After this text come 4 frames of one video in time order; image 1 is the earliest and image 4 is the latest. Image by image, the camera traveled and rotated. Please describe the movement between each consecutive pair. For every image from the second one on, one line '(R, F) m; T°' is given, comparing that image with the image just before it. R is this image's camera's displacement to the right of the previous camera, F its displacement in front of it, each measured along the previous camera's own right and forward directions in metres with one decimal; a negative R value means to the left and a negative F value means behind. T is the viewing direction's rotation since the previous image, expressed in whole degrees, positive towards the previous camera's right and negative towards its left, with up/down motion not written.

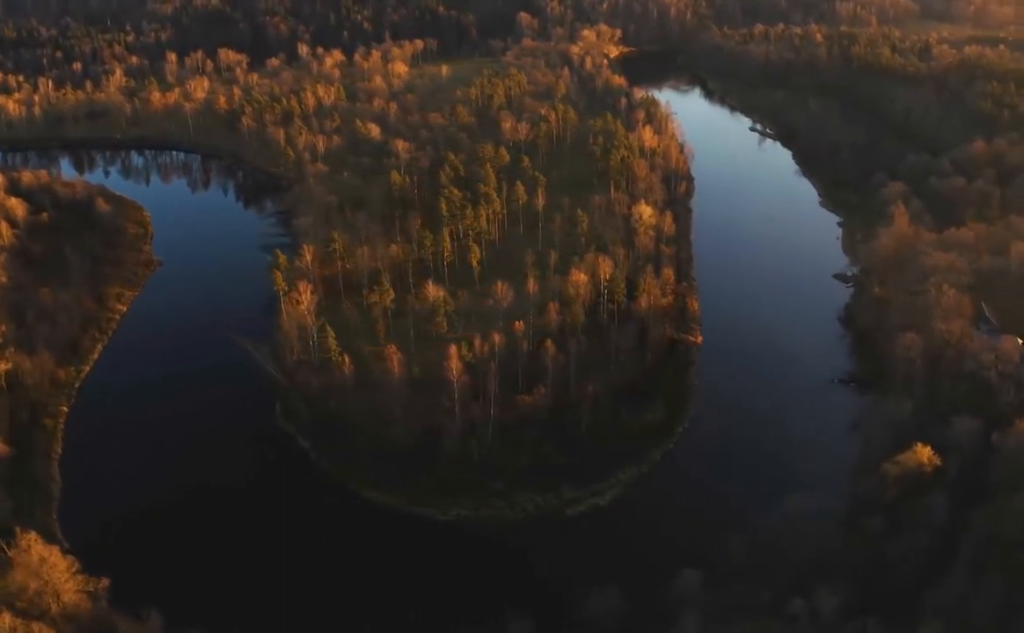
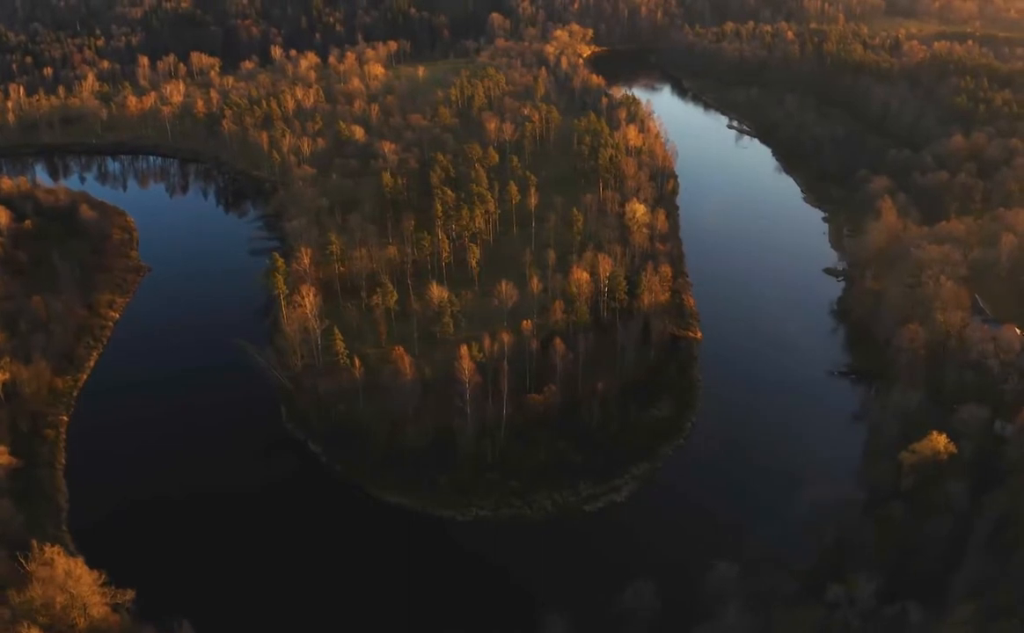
(-0.8, +0.1) m; +1°
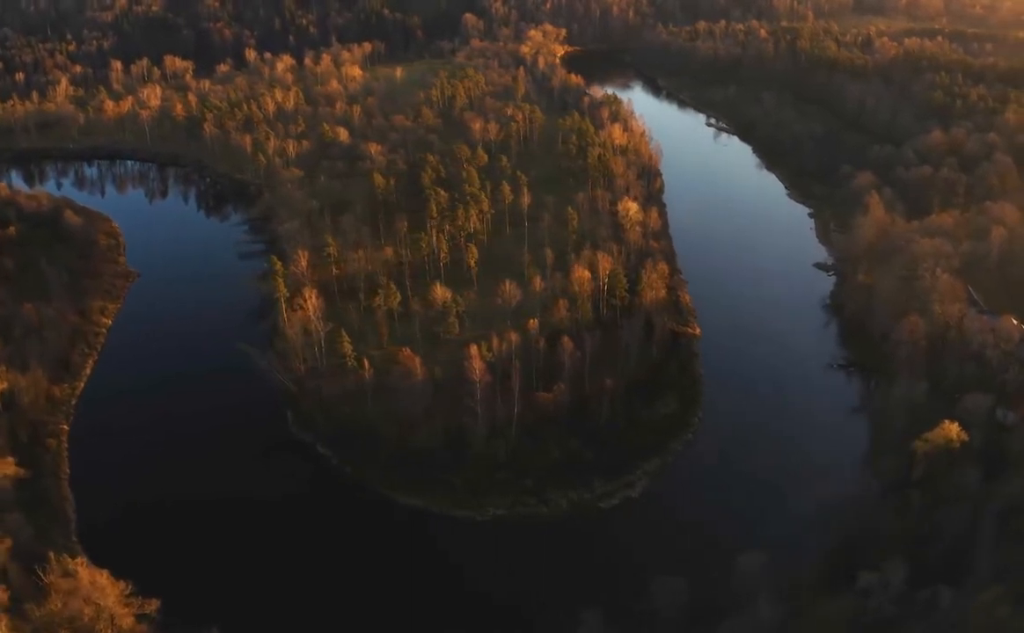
(-0.8, +0.1) m; +1°
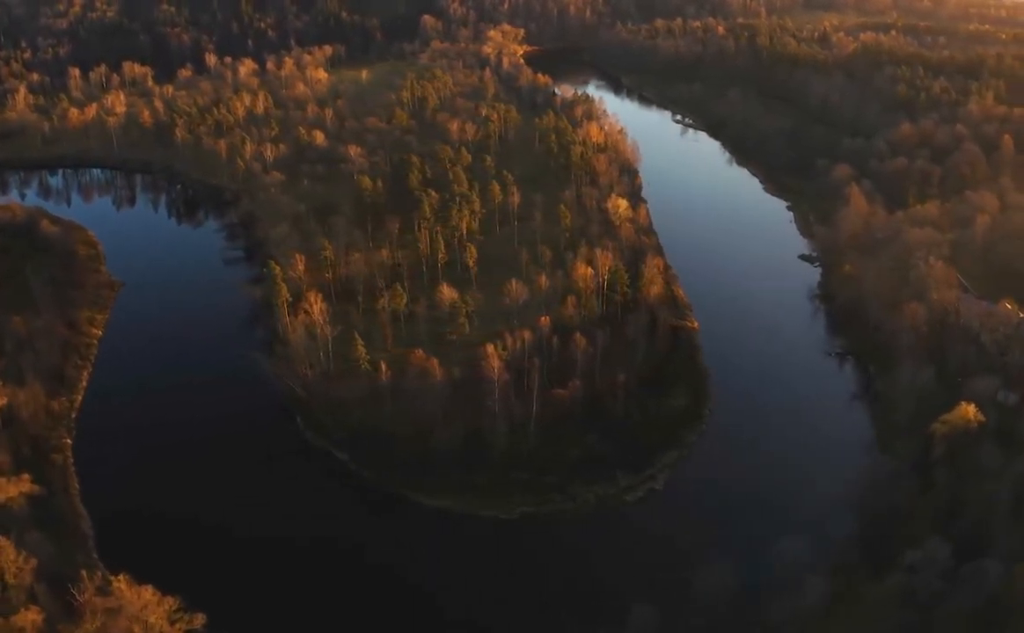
(-1.2, +0.2) m; +2°
